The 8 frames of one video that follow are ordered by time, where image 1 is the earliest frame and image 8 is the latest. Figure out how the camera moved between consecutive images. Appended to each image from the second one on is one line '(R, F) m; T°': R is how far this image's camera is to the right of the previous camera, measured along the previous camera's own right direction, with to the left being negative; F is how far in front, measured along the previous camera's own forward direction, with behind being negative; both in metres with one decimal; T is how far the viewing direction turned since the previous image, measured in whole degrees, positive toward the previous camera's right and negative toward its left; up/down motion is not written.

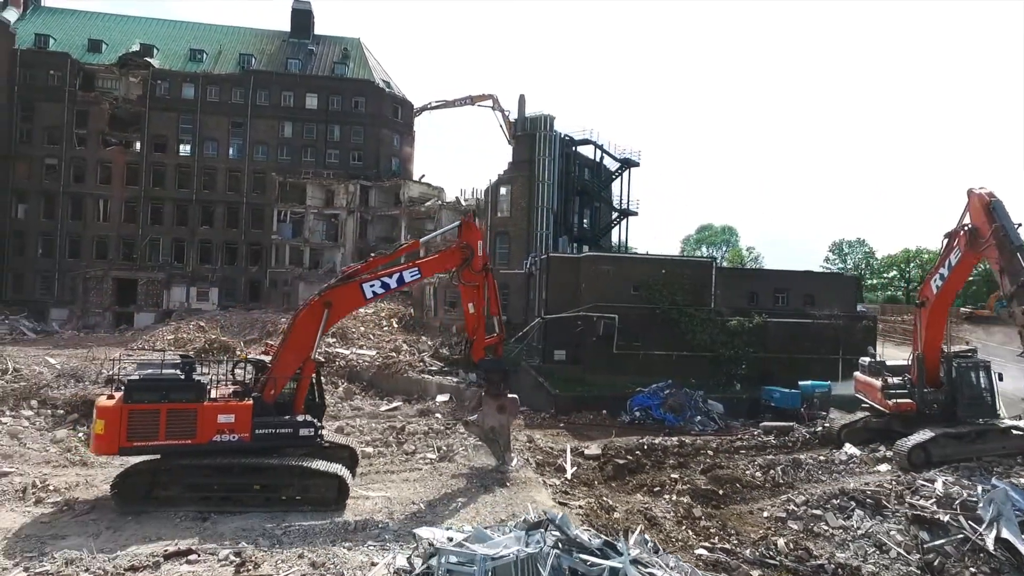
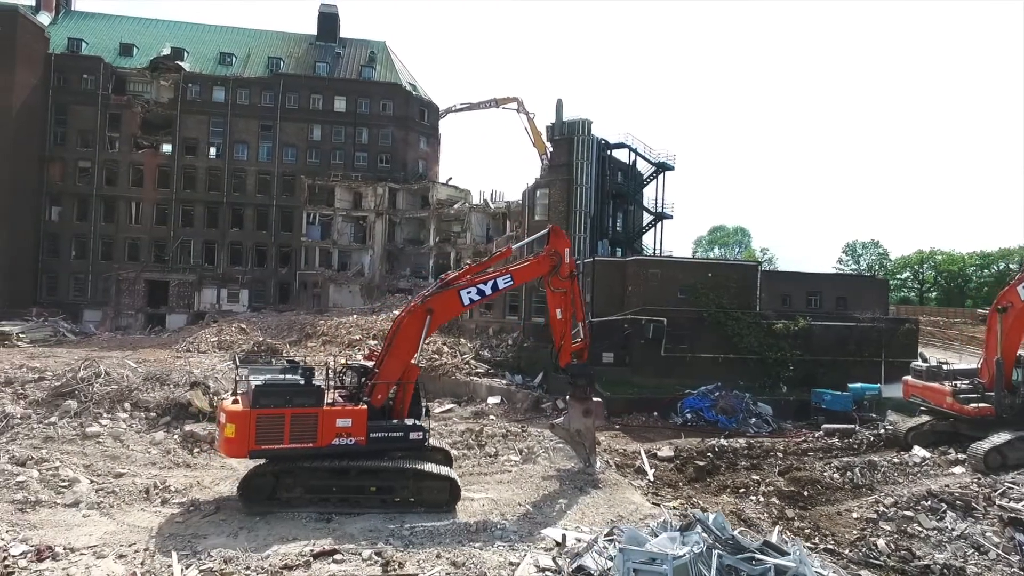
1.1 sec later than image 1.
(-1.8, -0.3) m; 0°
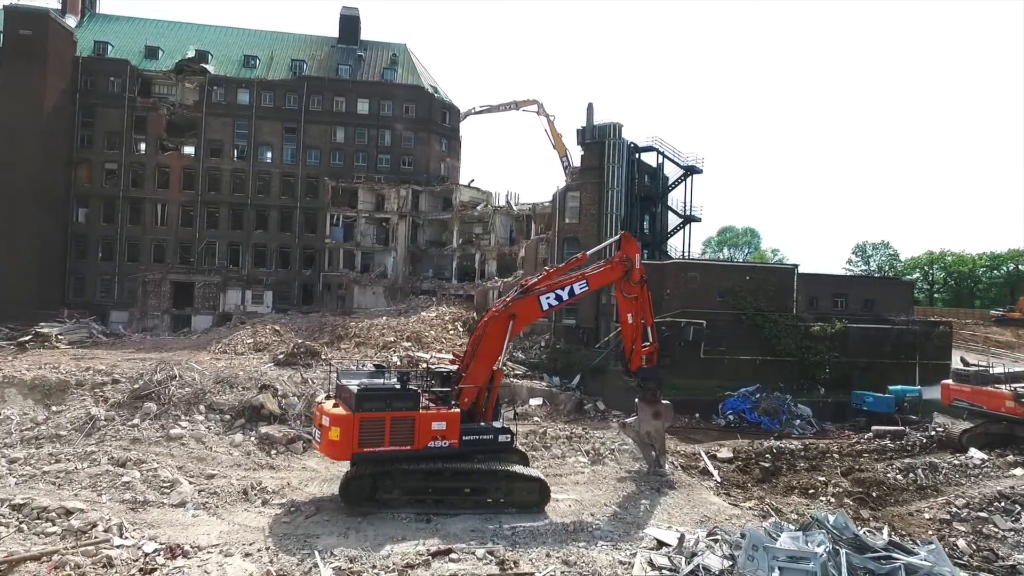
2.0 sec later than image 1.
(-1.6, -0.3) m; 0°
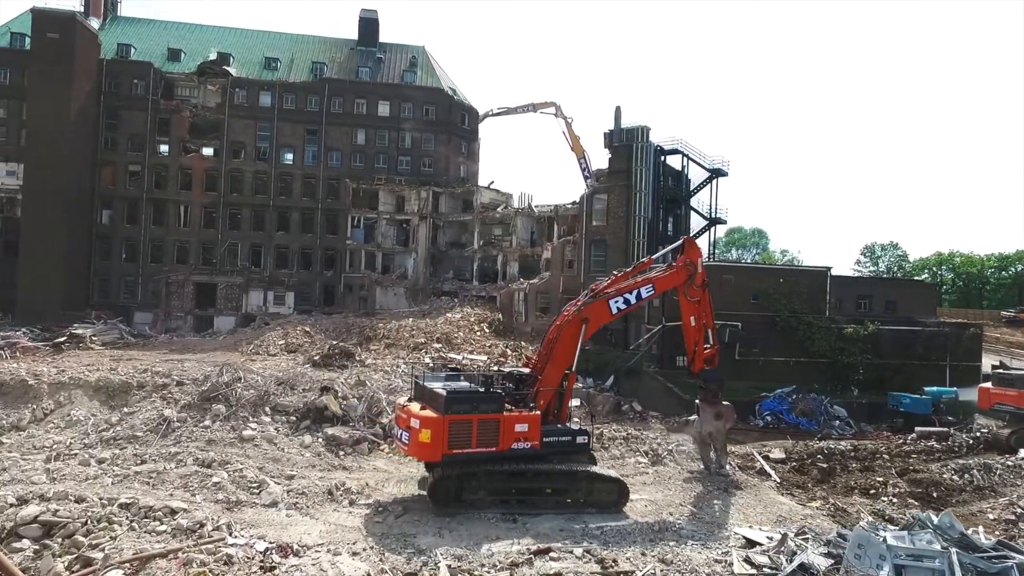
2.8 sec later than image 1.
(-1.5, -0.2) m; 0°
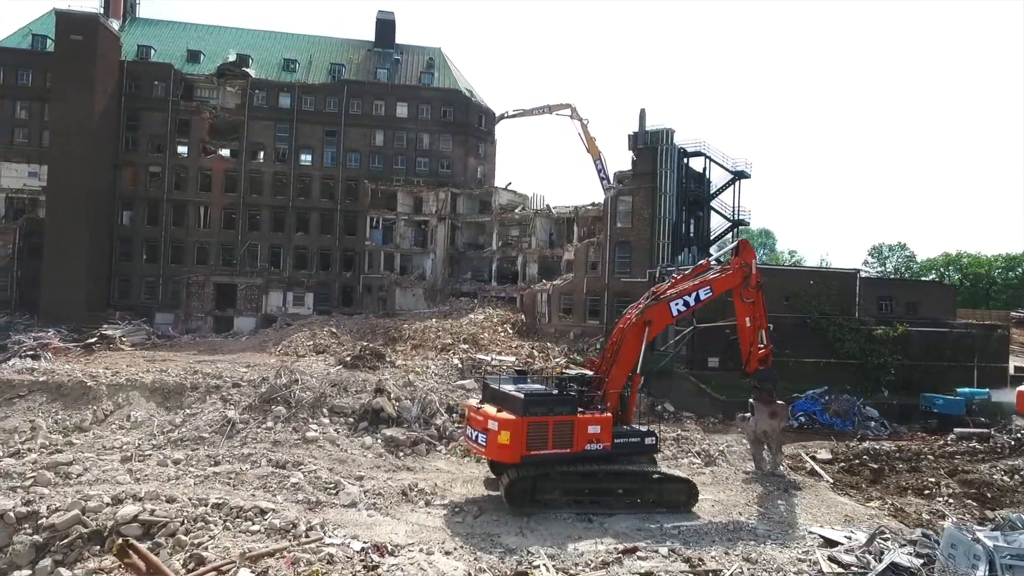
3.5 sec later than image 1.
(-1.4, -0.2) m; 0°
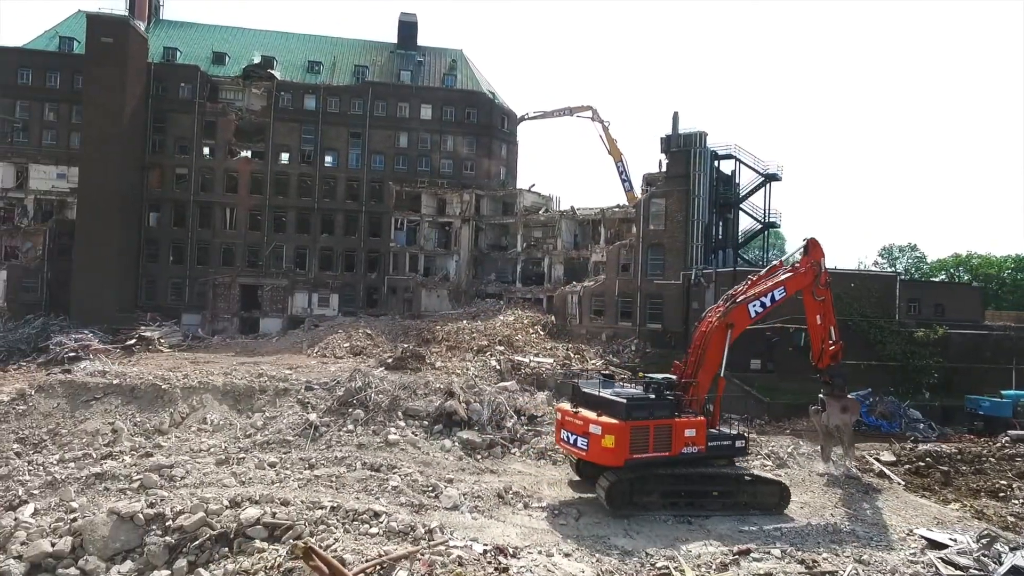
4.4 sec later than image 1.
(-1.8, -0.2) m; 0°
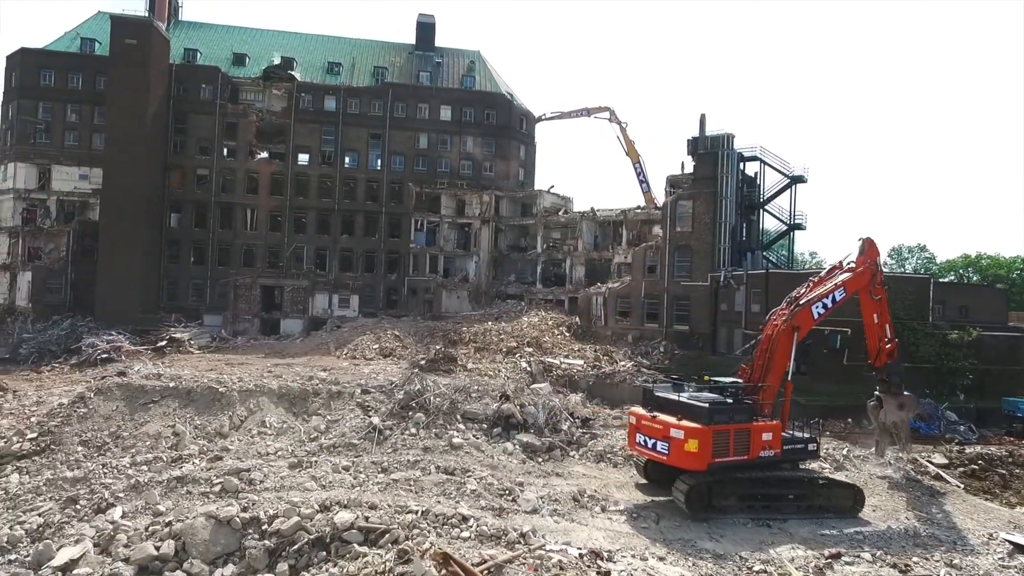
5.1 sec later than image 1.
(-1.5, 0.0) m; 0°
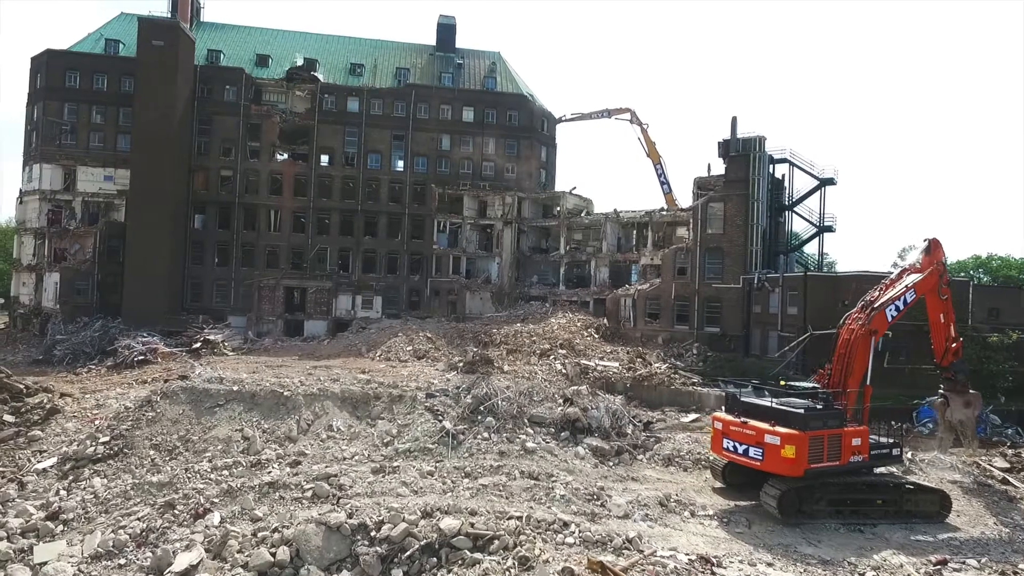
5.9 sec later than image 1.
(-1.7, 0.0) m; 0°
